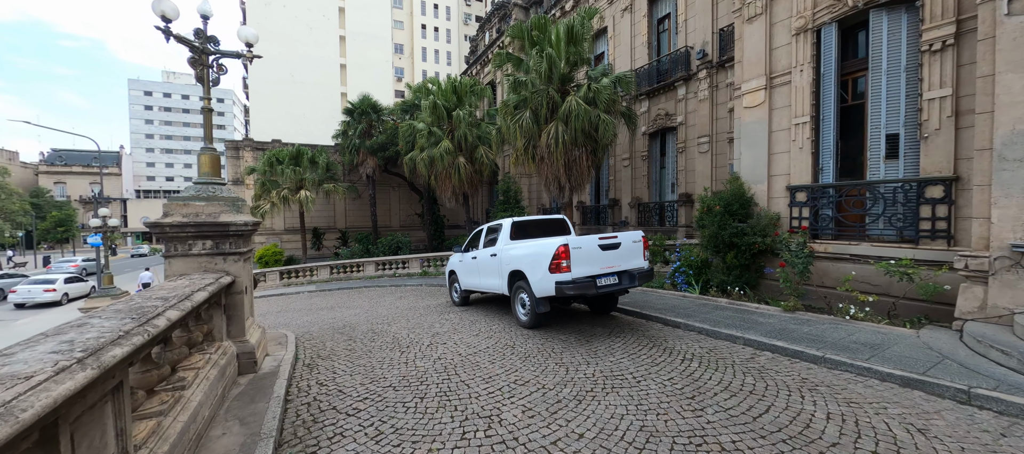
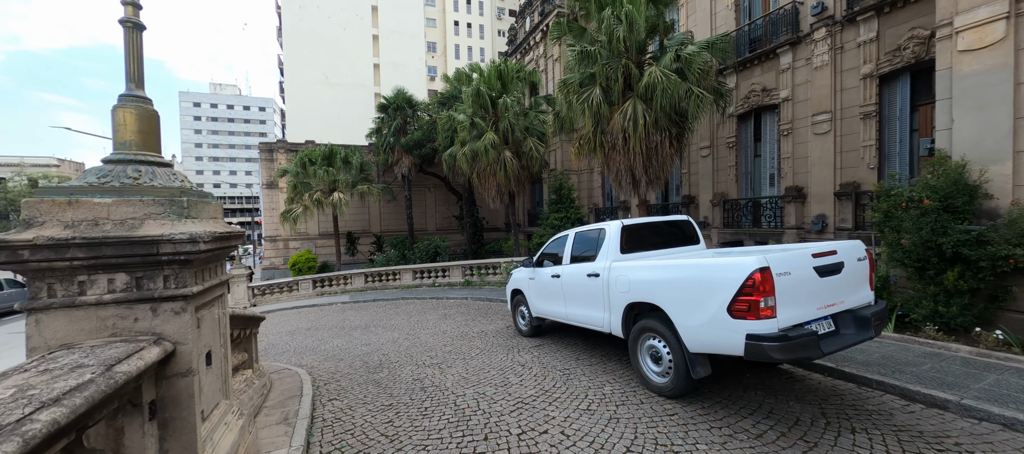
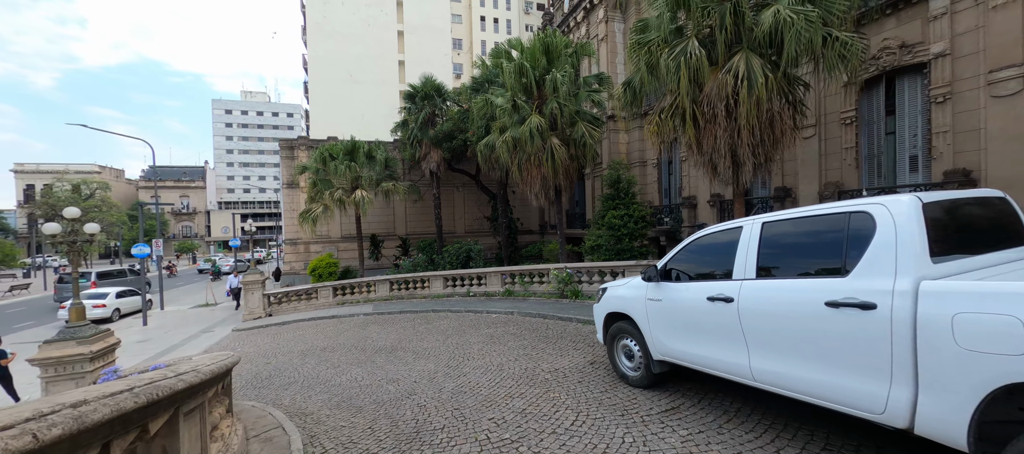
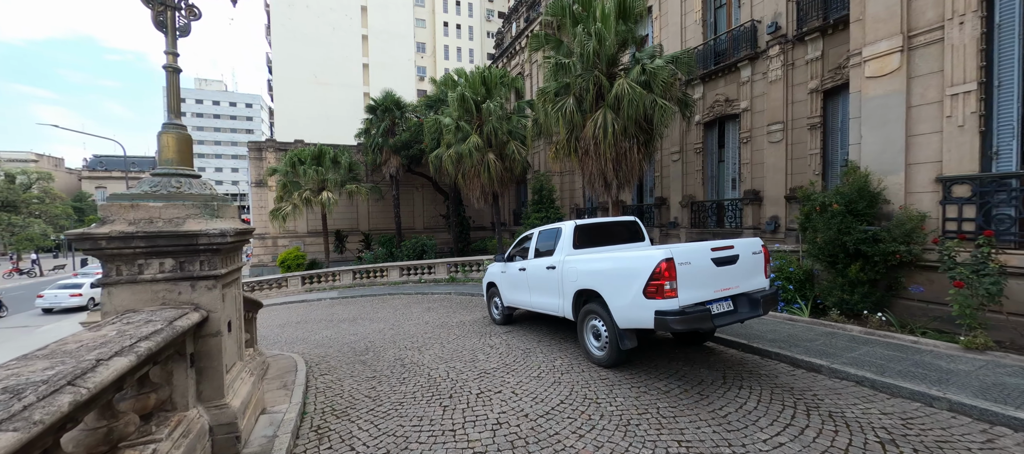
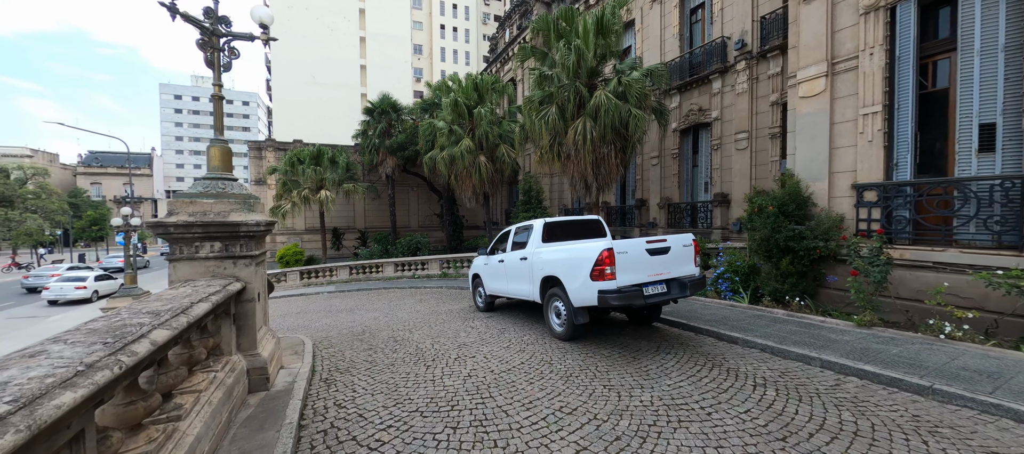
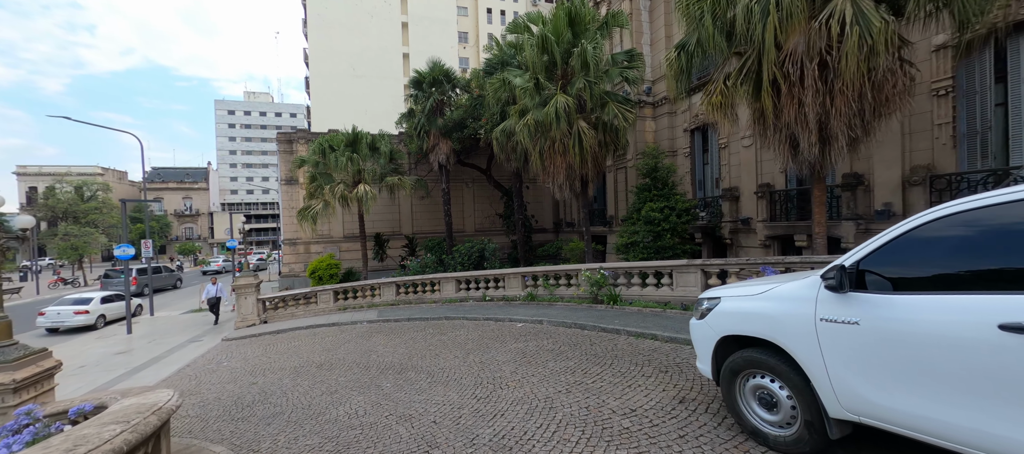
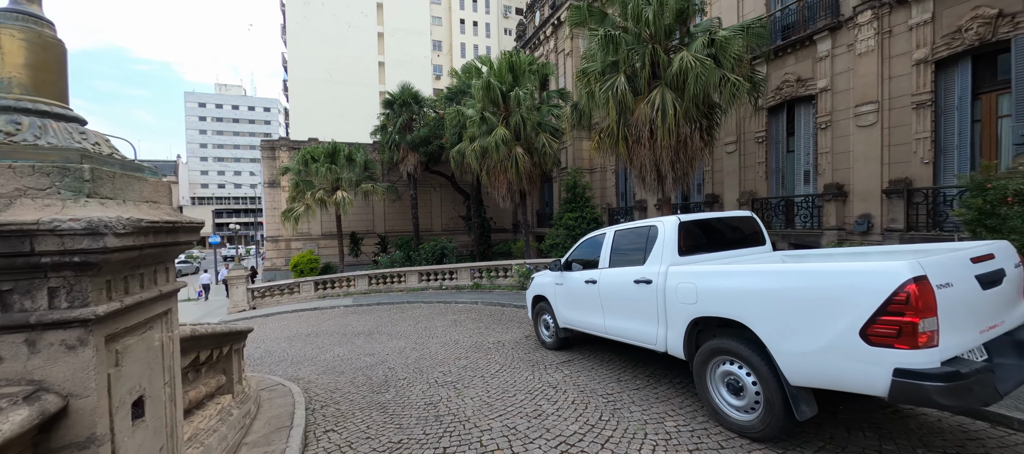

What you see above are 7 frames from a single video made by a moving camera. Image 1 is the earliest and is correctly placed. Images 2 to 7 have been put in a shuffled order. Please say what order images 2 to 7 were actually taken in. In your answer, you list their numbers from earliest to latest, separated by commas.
5, 4, 2, 7, 3, 6
